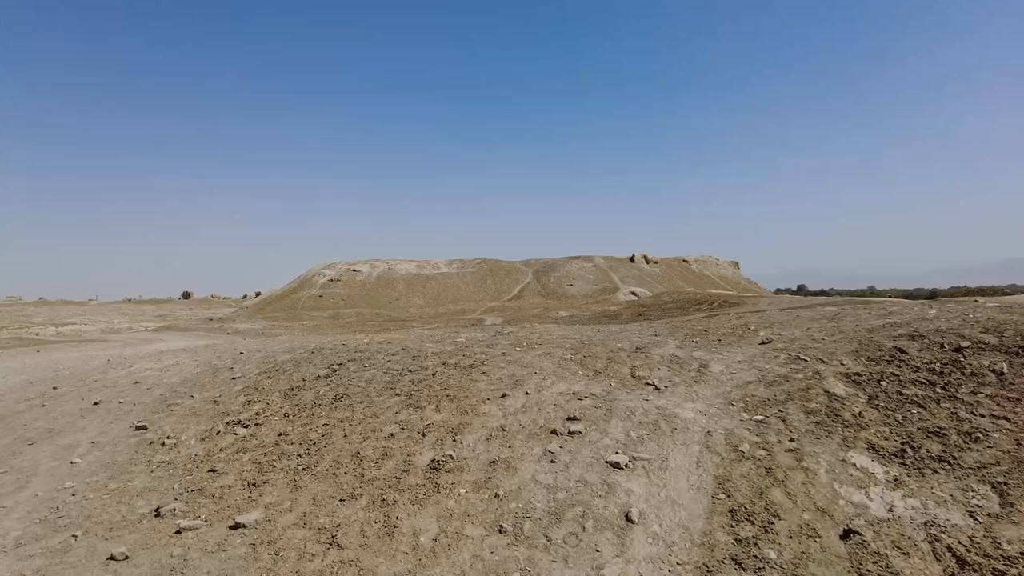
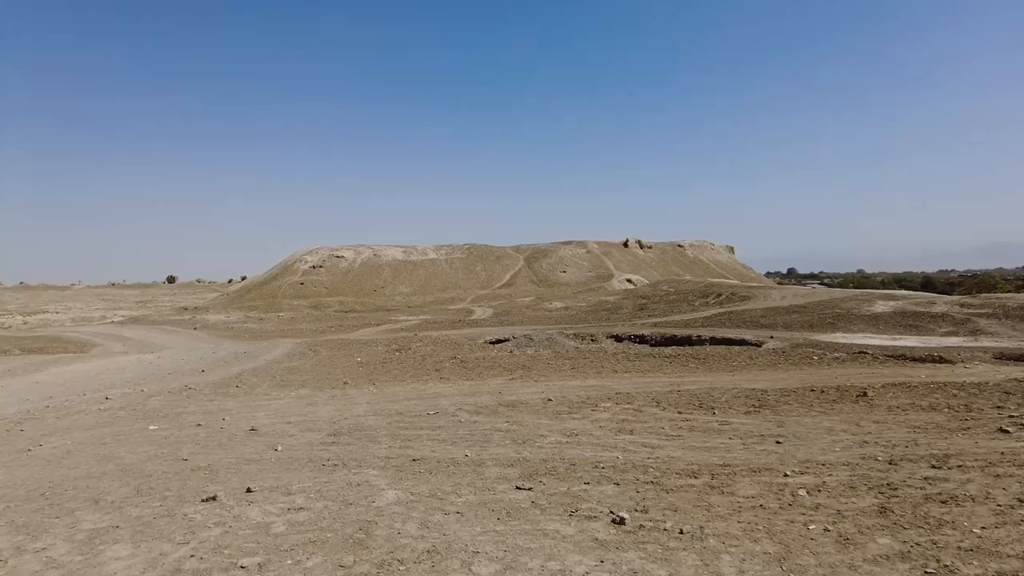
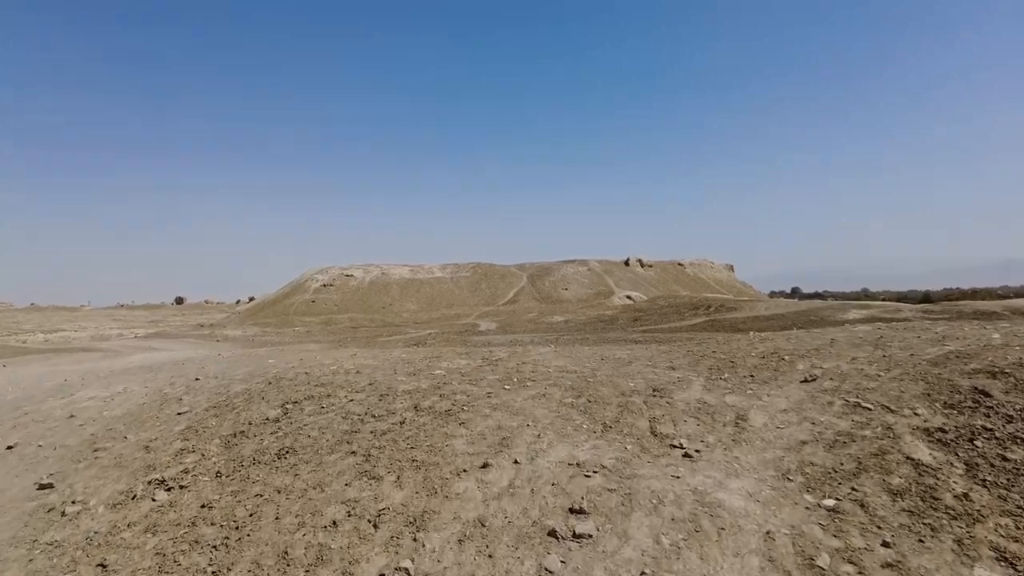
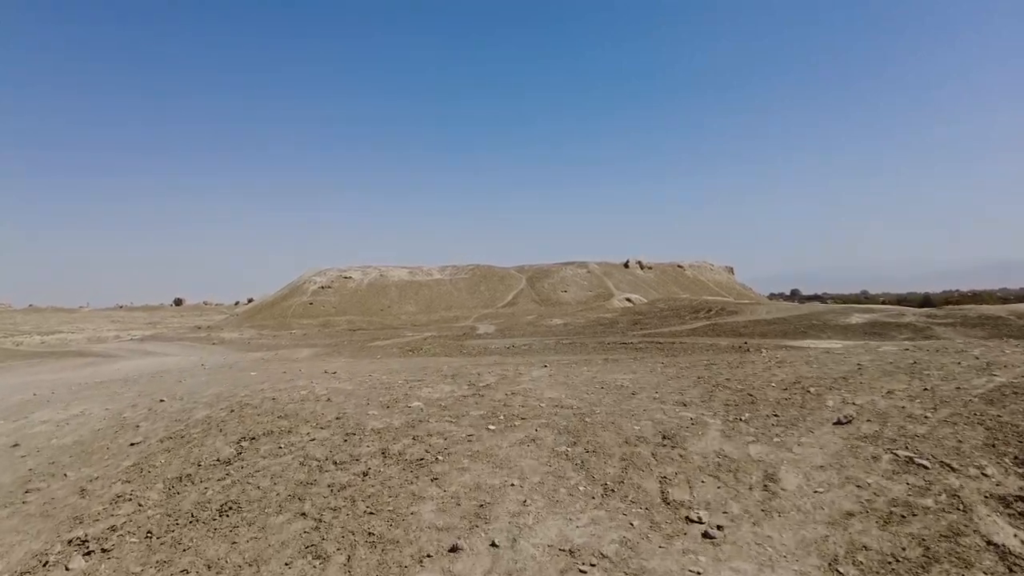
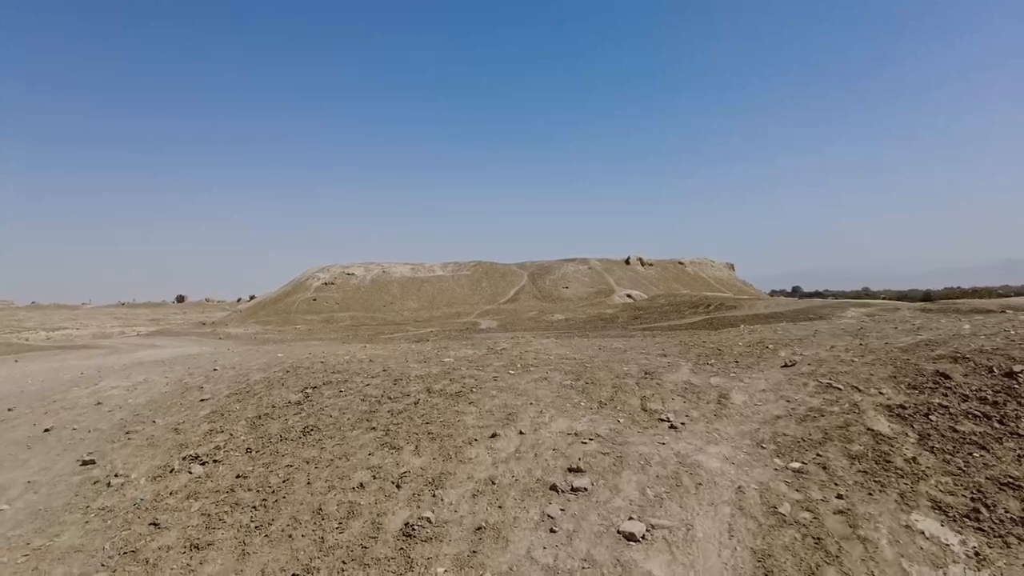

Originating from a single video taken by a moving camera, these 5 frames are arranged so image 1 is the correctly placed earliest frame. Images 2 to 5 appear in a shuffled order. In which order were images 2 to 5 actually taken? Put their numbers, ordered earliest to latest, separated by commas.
5, 3, 4, 2
